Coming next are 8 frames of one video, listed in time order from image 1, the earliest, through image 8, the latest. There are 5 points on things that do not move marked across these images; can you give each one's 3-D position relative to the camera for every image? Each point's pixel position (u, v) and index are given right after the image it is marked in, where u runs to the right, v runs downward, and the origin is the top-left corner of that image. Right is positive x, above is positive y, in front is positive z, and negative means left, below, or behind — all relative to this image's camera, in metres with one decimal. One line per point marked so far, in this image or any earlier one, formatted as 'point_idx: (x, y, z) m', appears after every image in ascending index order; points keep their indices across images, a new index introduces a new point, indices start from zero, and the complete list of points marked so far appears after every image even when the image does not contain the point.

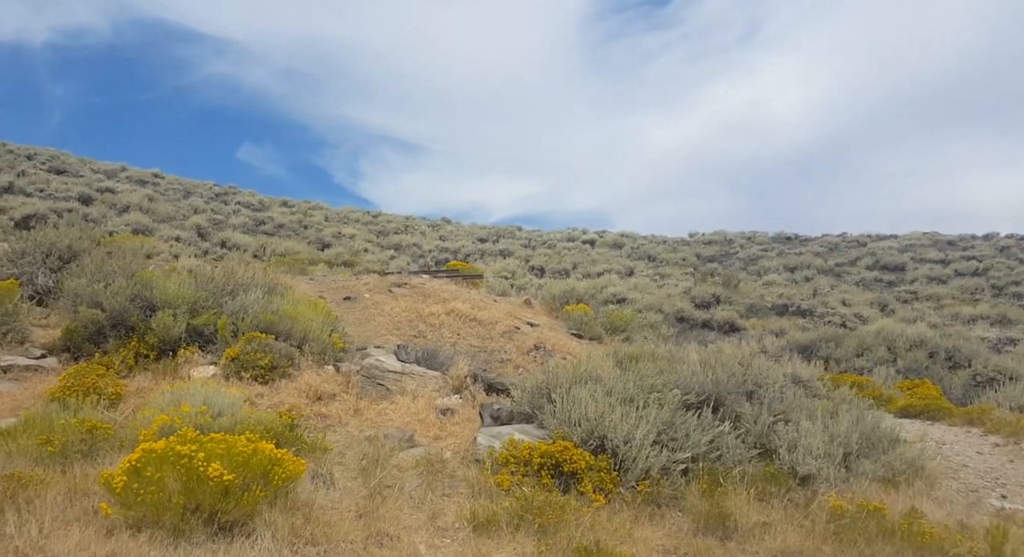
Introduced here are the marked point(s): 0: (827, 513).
0: (+2.5, -1.9, +5.2) m
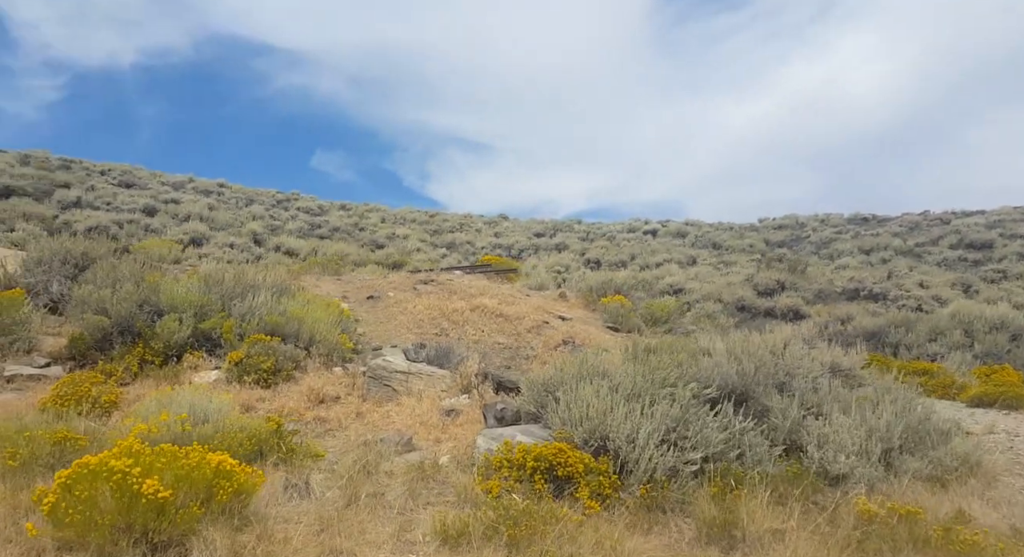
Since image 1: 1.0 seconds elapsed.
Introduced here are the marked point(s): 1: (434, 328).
0: (+2.5, -1.7, +4.6) m
1: (-1.1, -0.7, +9.3) m
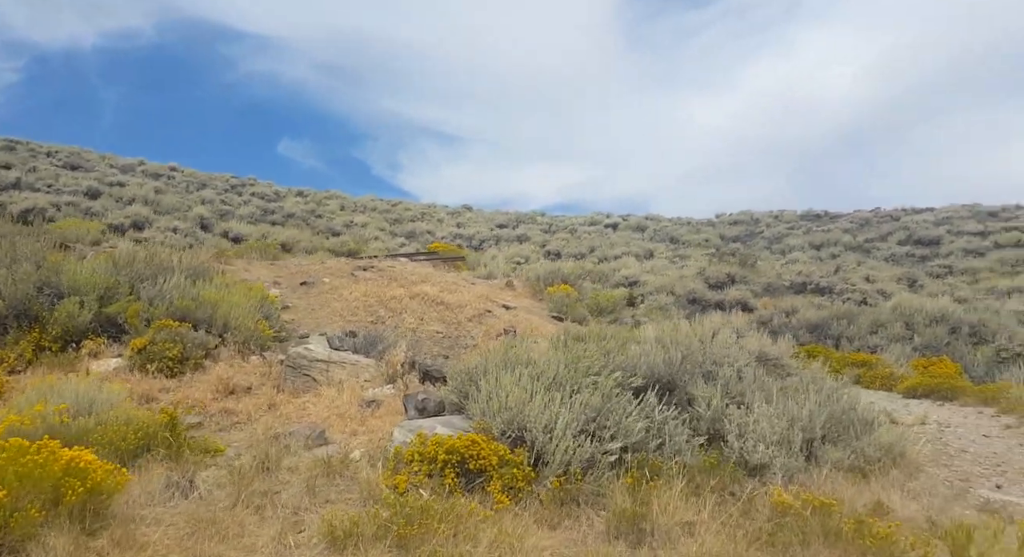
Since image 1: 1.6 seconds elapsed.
0: (+1.8, -1.7, +4.5) m
1: (-2.0, -0.5, +9.0) m
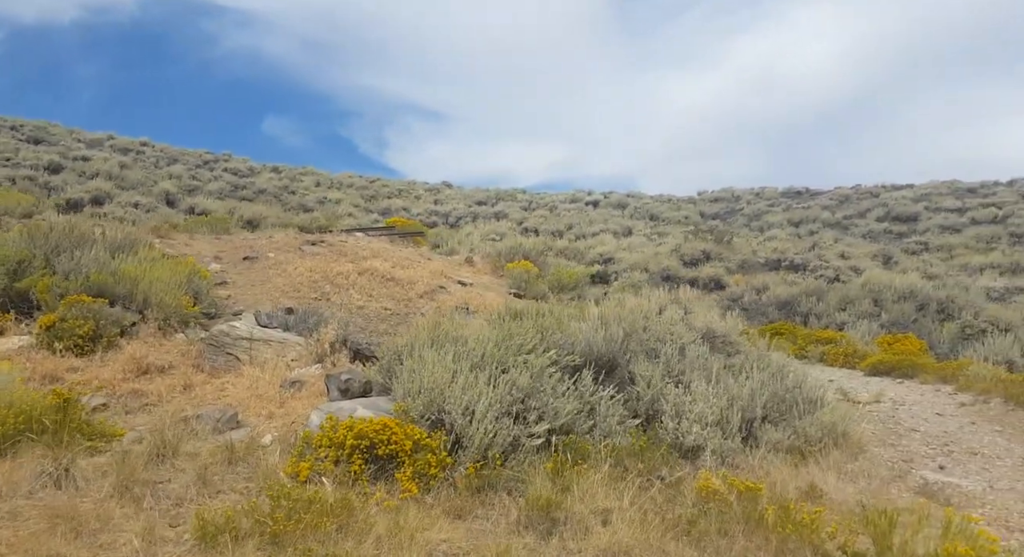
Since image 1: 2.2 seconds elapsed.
0: (+1.2, -1.5, +4.3) m
1: (-2.7, -0.2, +8.6) m
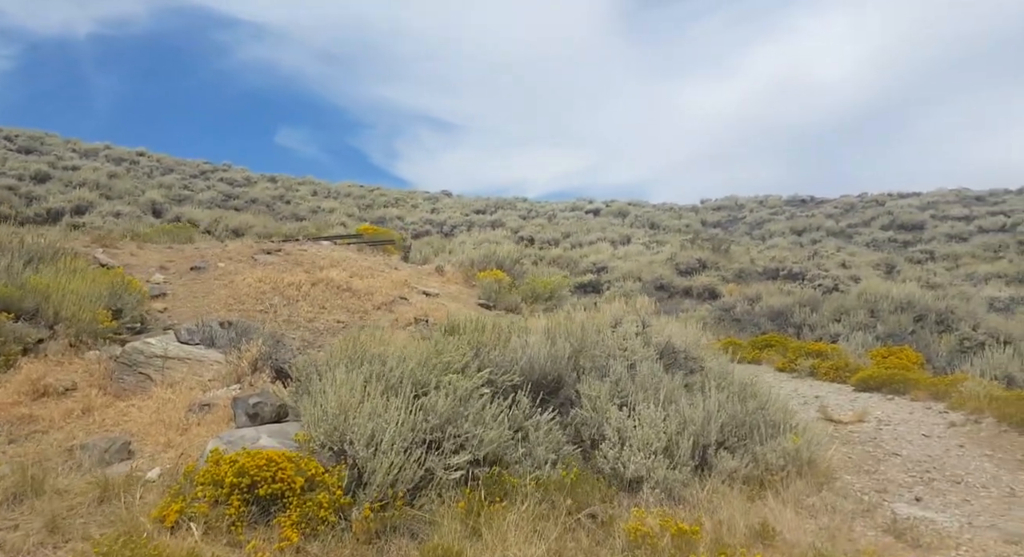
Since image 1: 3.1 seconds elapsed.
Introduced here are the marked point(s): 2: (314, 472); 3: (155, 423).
0: (+0.7, -1.6, +3.8) m
1: (-3.3, -0.3, +8.2) m
2: (-1.2, -1.2, +3.8) m
3: (-2.8, -1.1, +5.0) m
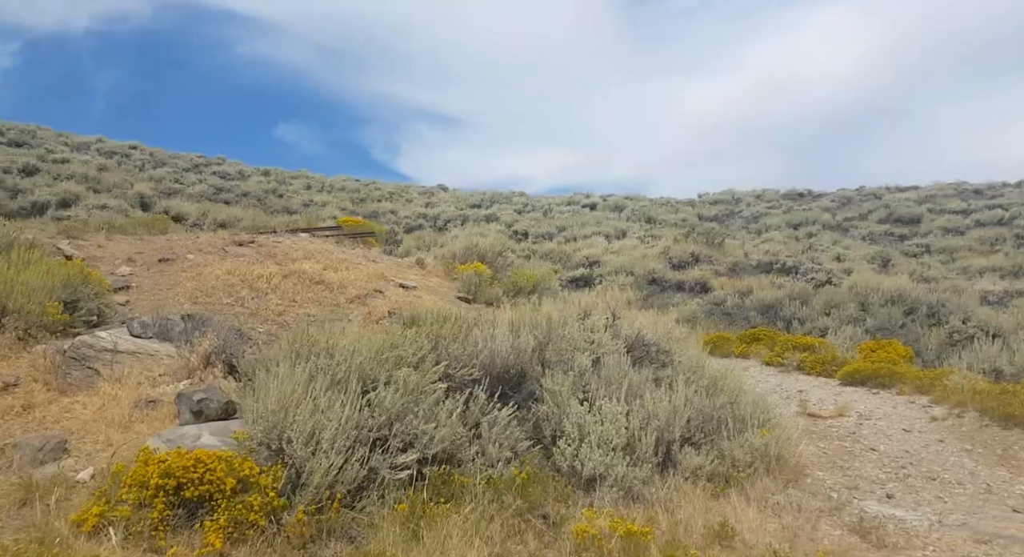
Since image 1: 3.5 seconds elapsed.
0: (+0.3, -1.5, +3.6) m
1: (-3.6, -0.2, +8.0) m
2: (-1.5, -1.1, +3.6) m
3: (-3.1, -1.1, +4.8) m
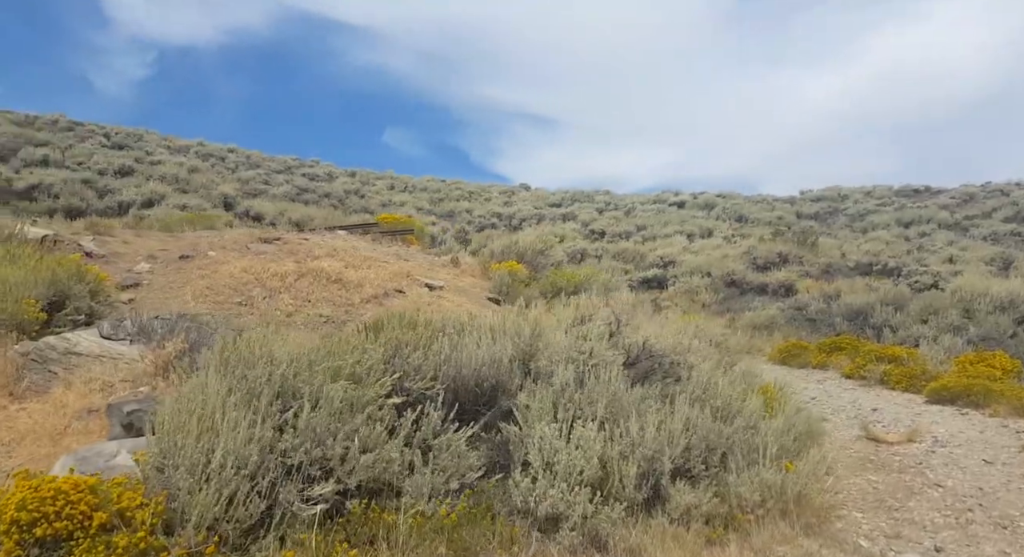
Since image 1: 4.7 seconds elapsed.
0: (-0.1, -1.5, +2.9) m
1: (-3.4, -0.2, +7.8) m
2: (-2.0, -1.1, +3.2) m
3: (-3.4, -1.0, +4.6) m
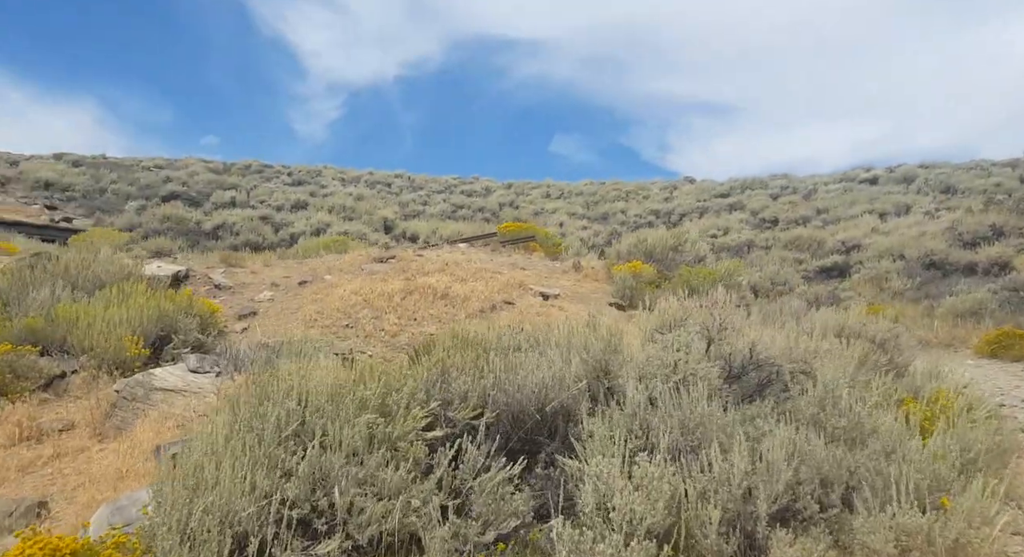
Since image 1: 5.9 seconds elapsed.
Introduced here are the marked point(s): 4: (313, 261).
0: (-0.2, -1.6, +2.3) m
1: (-2.2, -0.5, +7.8) m
2: (-1.9, -1.3, +3.0) m
3: (-2.9, -1.3, +4.7) m
4: (-3.2, +0.2, +10.3) m
